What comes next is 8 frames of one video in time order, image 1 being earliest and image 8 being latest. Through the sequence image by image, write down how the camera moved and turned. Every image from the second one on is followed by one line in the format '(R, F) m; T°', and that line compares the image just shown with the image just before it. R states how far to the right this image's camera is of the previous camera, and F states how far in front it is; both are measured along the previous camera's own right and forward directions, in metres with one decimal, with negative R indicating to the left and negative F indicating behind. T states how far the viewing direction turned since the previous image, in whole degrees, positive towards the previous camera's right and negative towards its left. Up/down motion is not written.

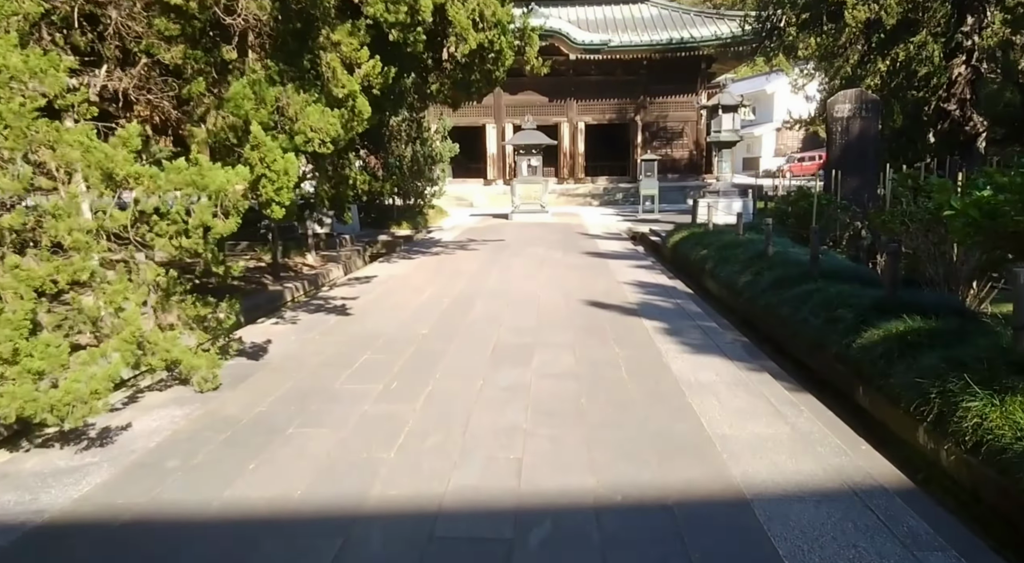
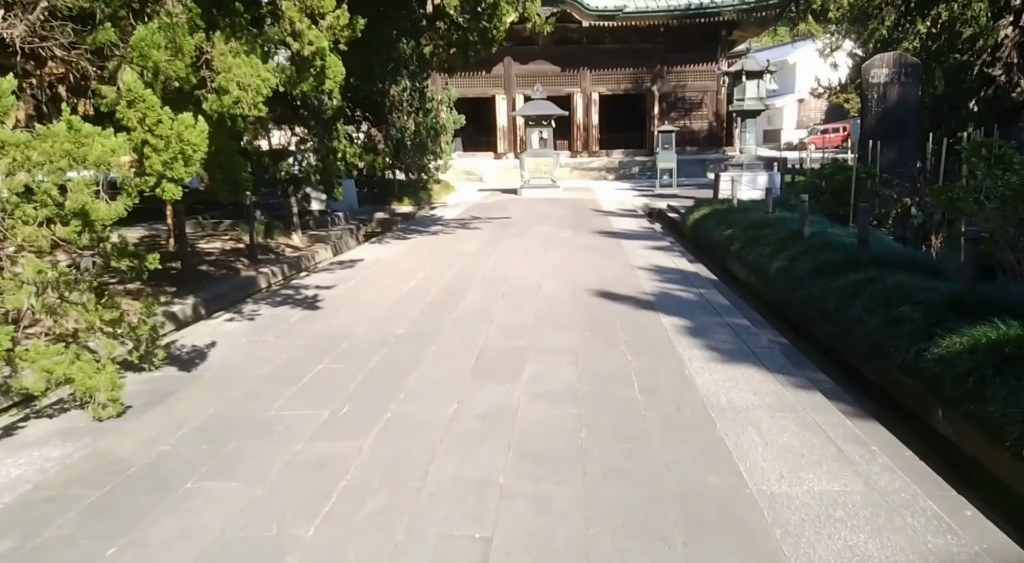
(+0.2, +0.9) m; -1°
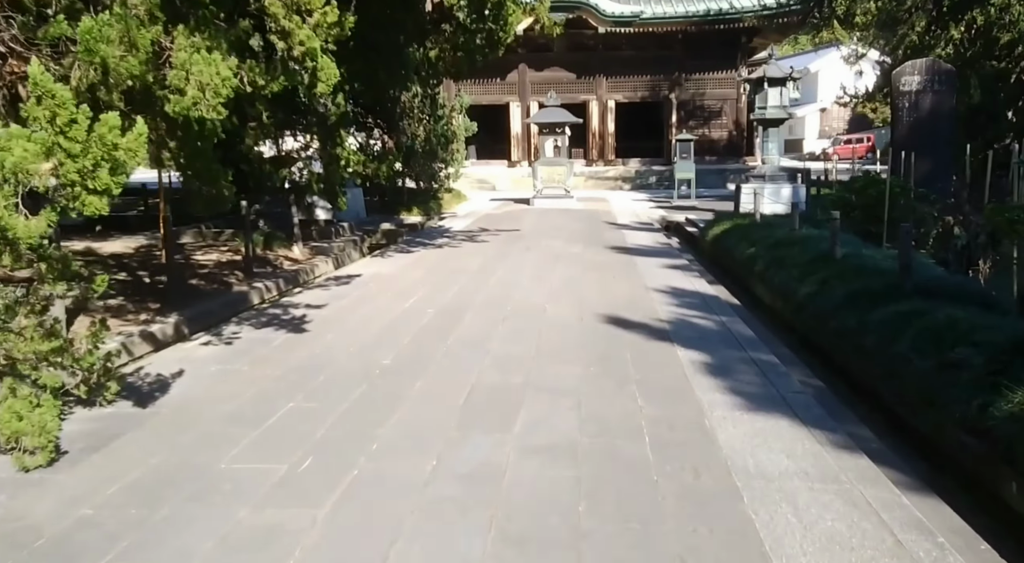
(+0.1, +0.5) m; -1°
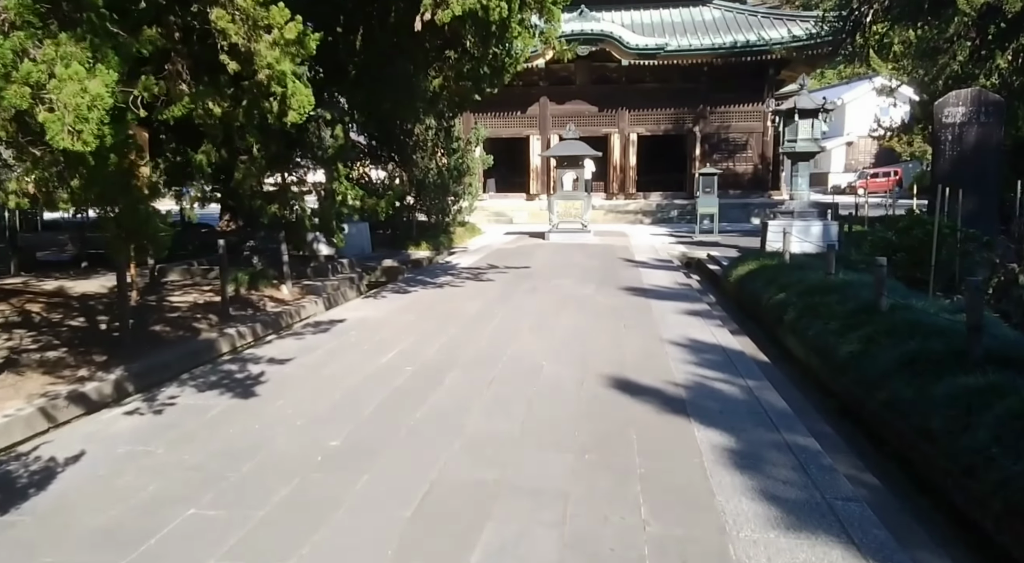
(+0.2, +0.7) m; -2°
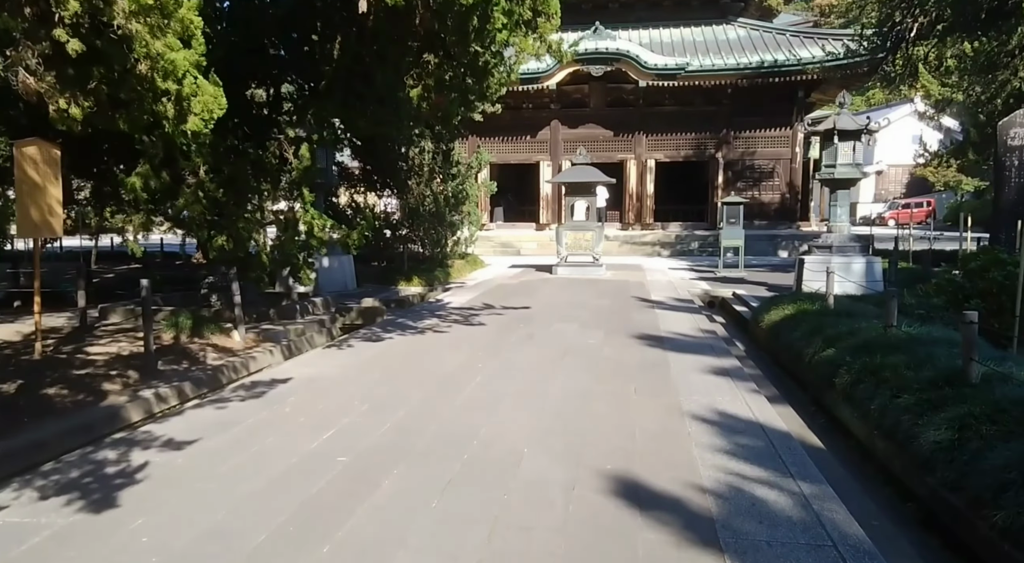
(+0.3, +1.1) m; -2°
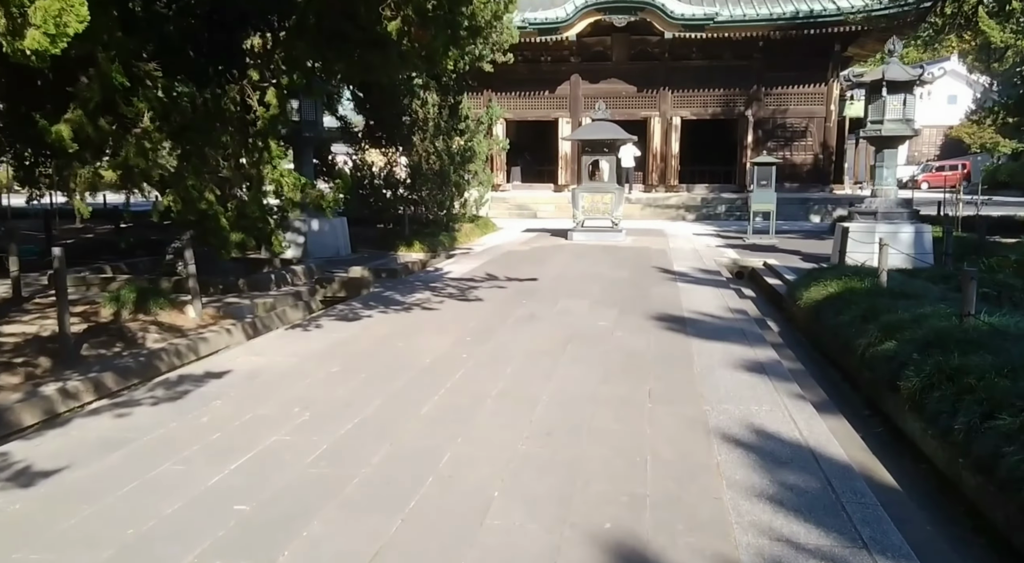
(+0.2, +1.0) m; -2°
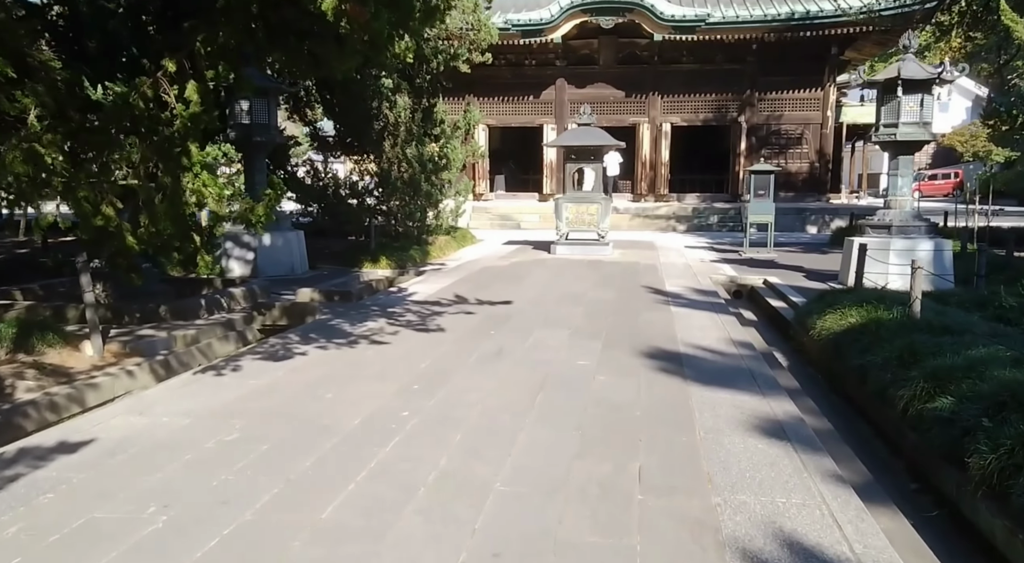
(+0.2, +1.0) m; +1°
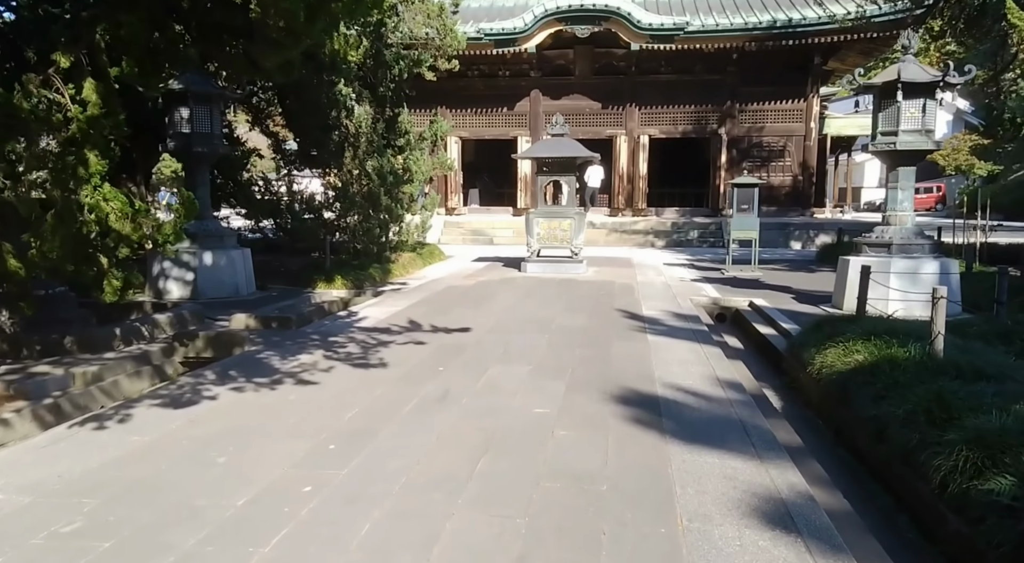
(+0.2, +0.8) m; +2°
